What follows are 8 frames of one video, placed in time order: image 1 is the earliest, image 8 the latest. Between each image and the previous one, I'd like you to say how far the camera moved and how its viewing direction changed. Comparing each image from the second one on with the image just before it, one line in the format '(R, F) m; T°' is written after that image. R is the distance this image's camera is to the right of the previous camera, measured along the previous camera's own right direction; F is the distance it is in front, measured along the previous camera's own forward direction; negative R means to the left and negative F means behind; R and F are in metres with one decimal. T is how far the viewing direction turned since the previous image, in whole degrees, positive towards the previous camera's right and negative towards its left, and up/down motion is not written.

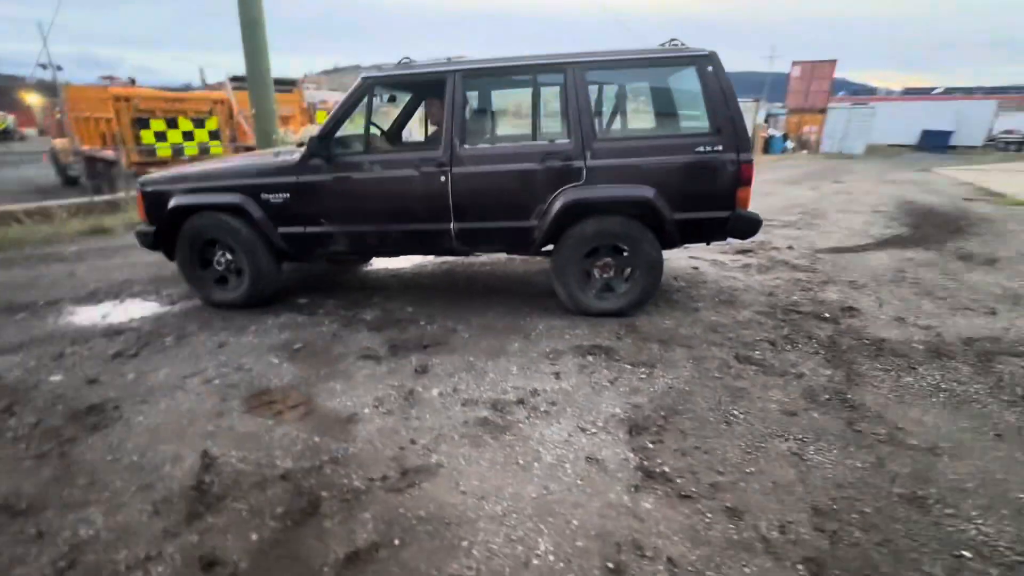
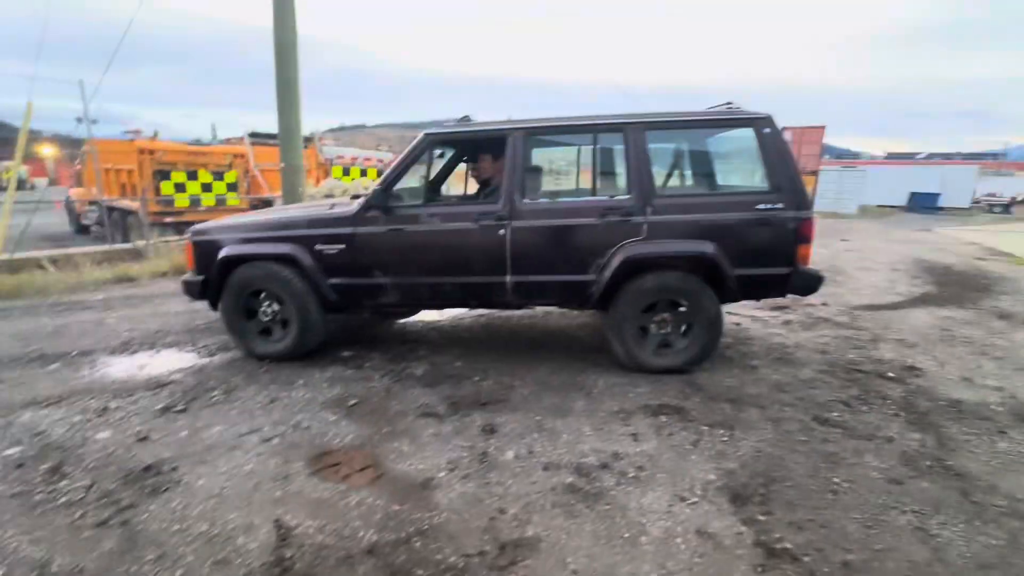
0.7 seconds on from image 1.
(-0.5, +0.1) m; 0°
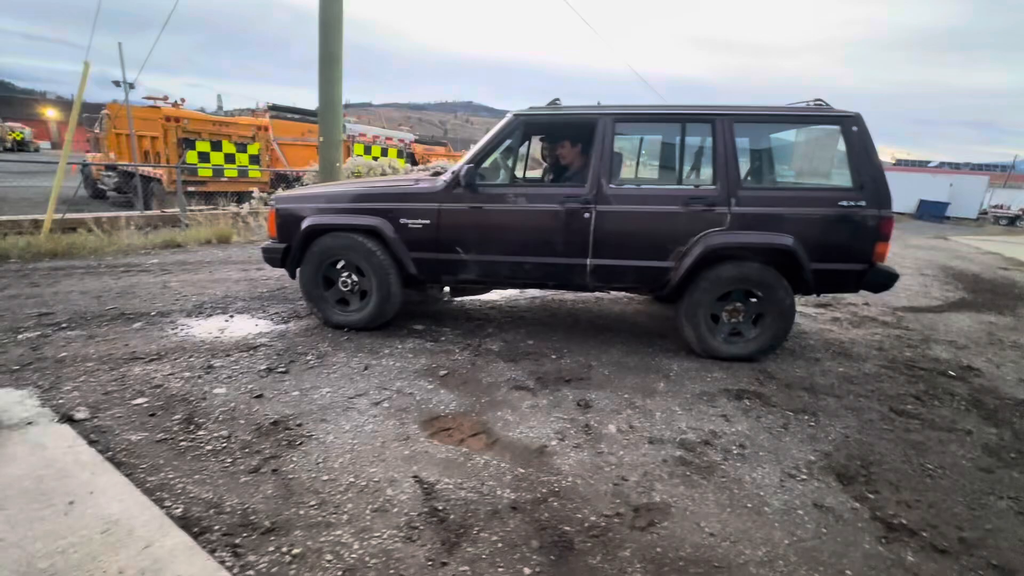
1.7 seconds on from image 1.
(-0.7, -0.1) m; 0°
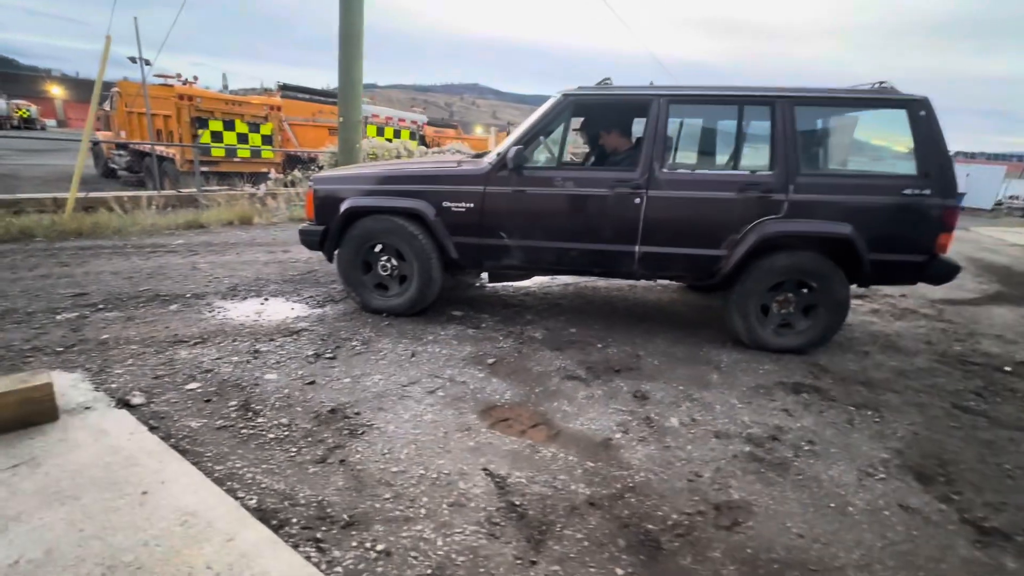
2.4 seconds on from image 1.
(-0.4, +0.1) m; 0°
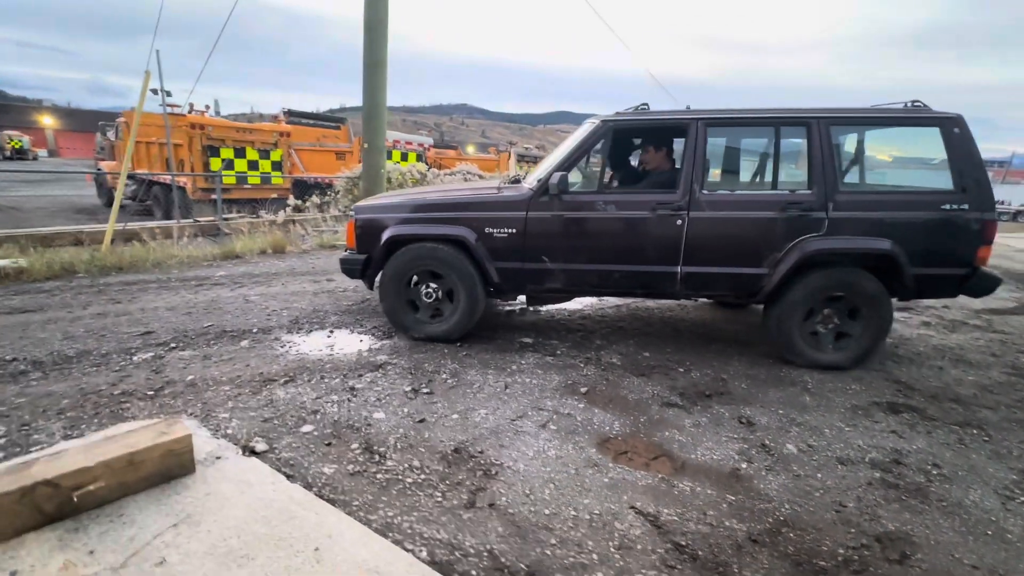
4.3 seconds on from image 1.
(-0.7, 0.0) m; +1°
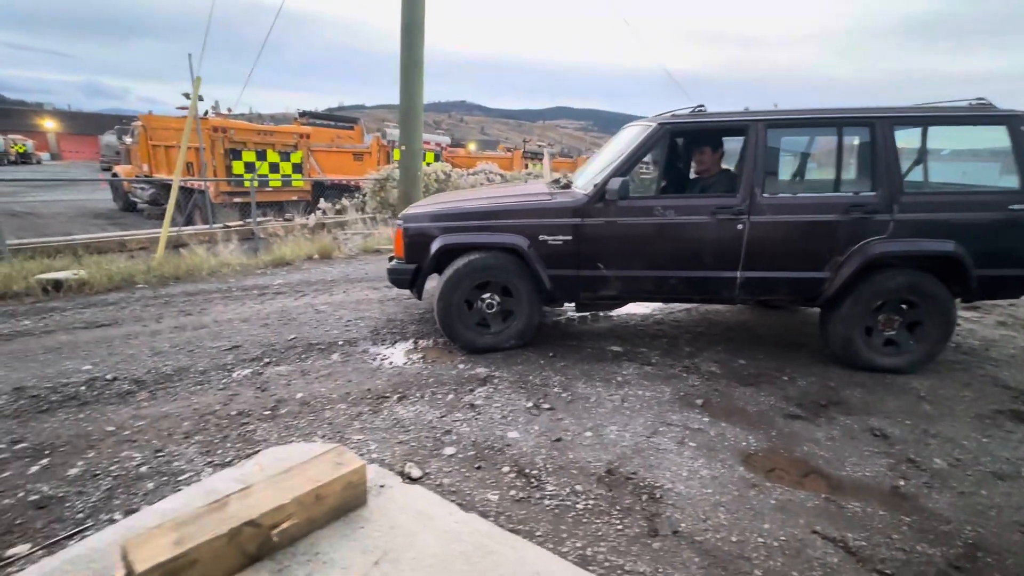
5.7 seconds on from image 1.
(-0.8, +0.1) m; 0°
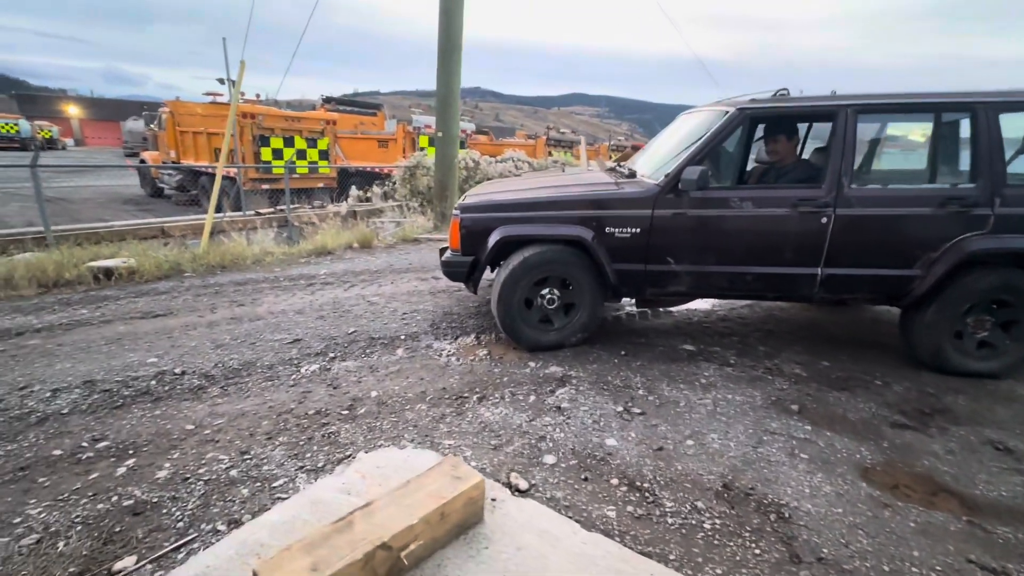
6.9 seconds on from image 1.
(-0.5, +0.2) m; -2°
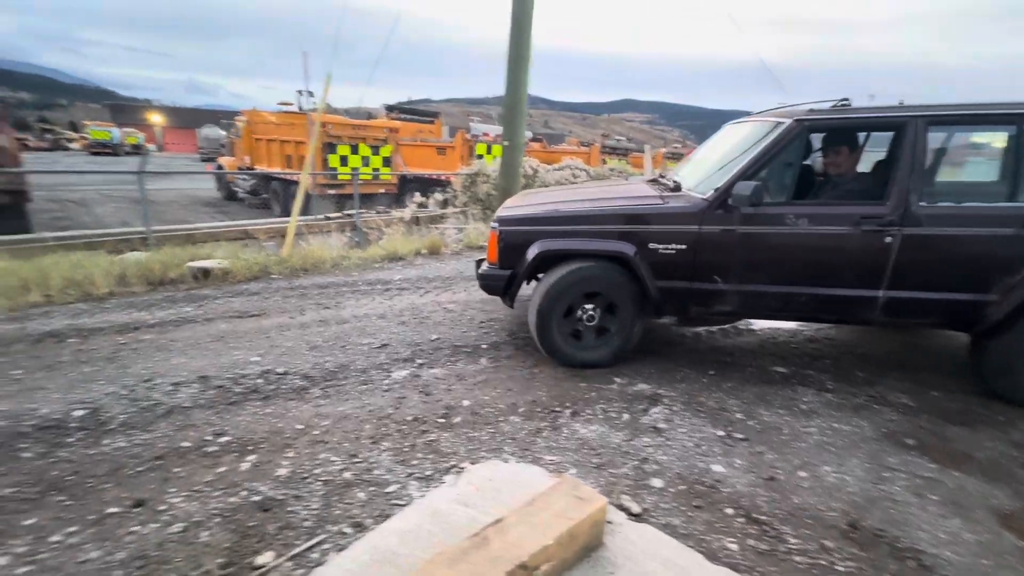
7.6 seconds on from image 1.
(-0.4, 0.0) m; -5°
